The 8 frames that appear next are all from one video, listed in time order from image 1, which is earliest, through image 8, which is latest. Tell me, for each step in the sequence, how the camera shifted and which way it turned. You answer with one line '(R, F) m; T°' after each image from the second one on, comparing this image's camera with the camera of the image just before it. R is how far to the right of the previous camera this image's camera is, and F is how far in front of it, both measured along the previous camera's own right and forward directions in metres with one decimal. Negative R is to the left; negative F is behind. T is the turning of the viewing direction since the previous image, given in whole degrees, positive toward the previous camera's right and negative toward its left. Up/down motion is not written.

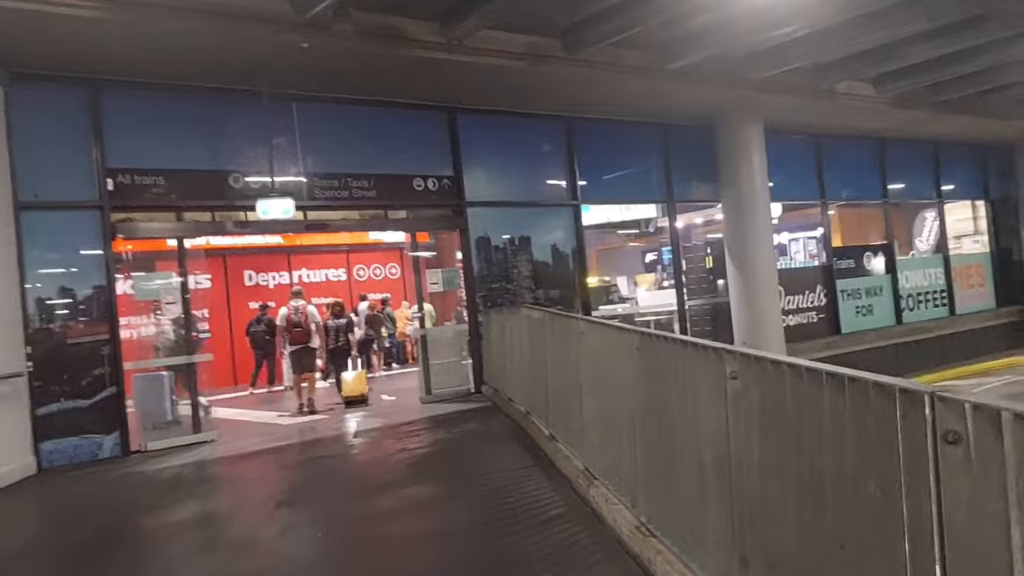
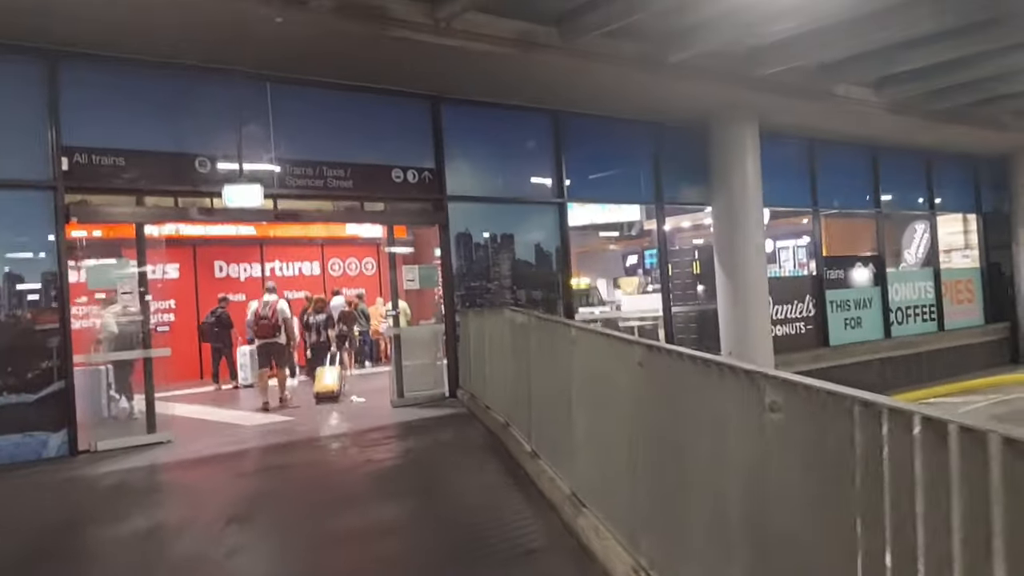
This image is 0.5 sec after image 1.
(0.0, +0.5) m; +1°
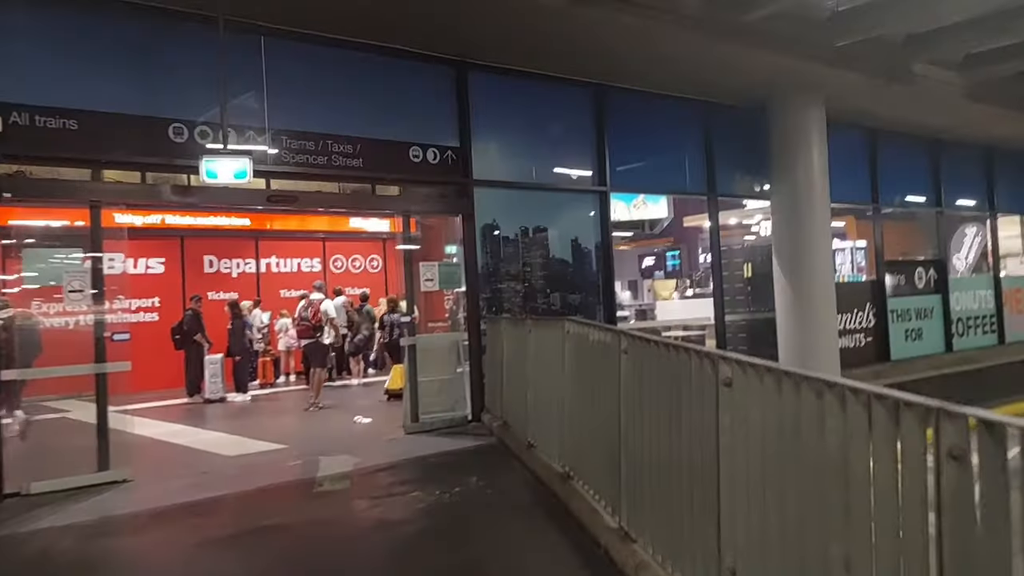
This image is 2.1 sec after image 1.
(-0.4, +1.6) m; 0°
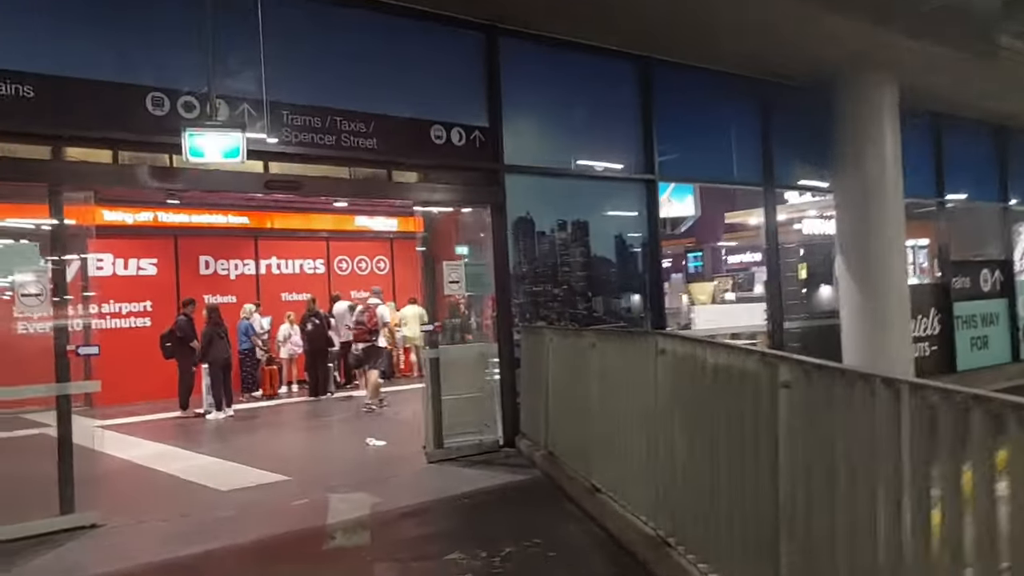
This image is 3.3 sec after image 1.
(-0.3, +1.2) m; 0°
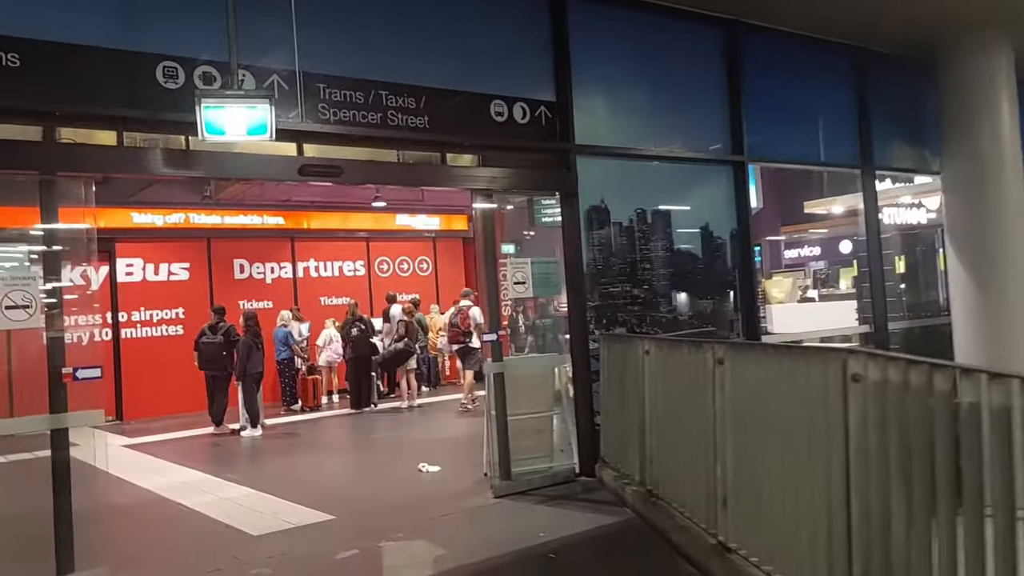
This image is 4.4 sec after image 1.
(-0.3, +1.0) m; -3°
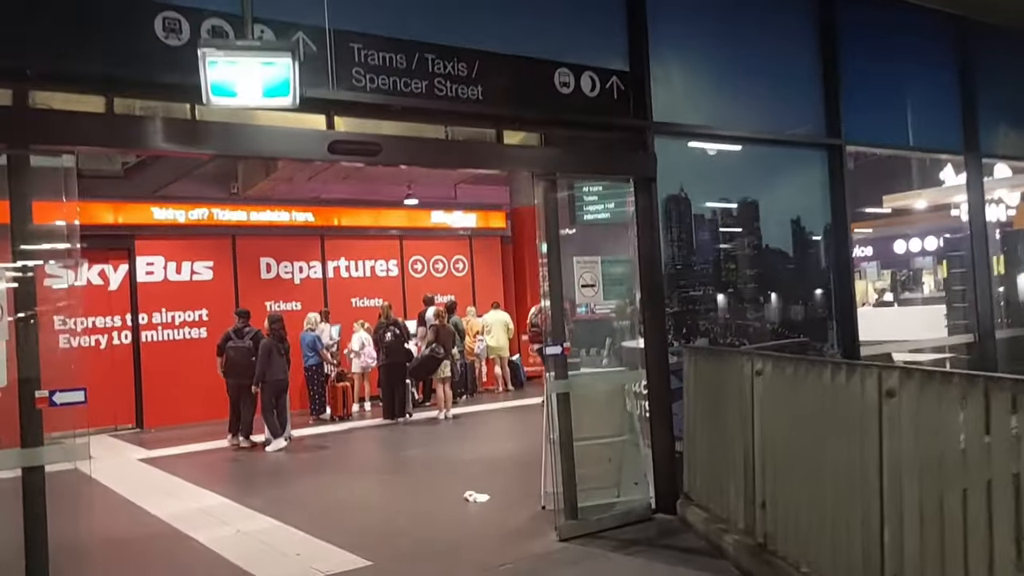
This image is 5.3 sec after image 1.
(-0.2, +0.9) m; -2°
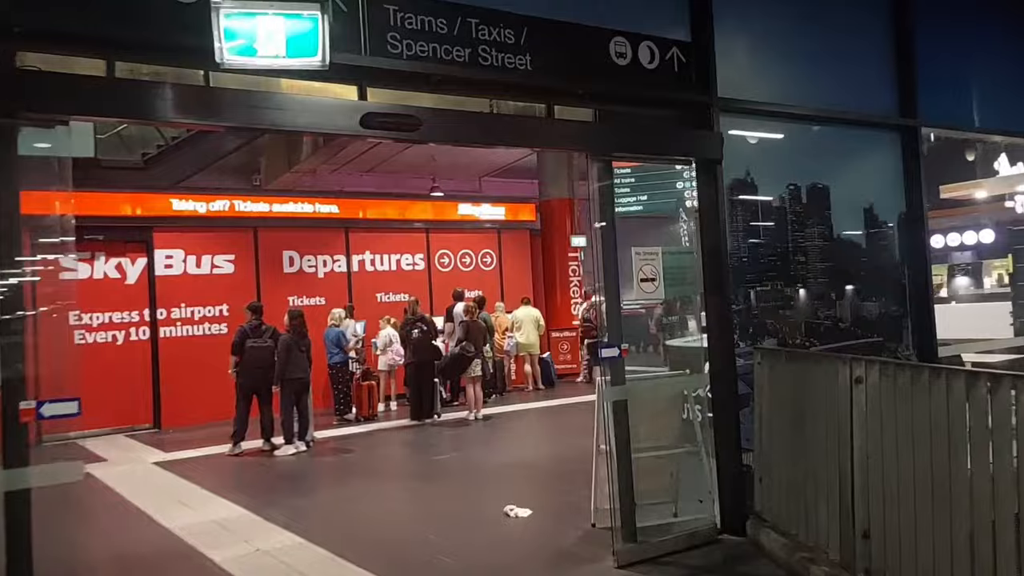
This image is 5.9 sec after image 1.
(-0.2, +0.5) m; -1°
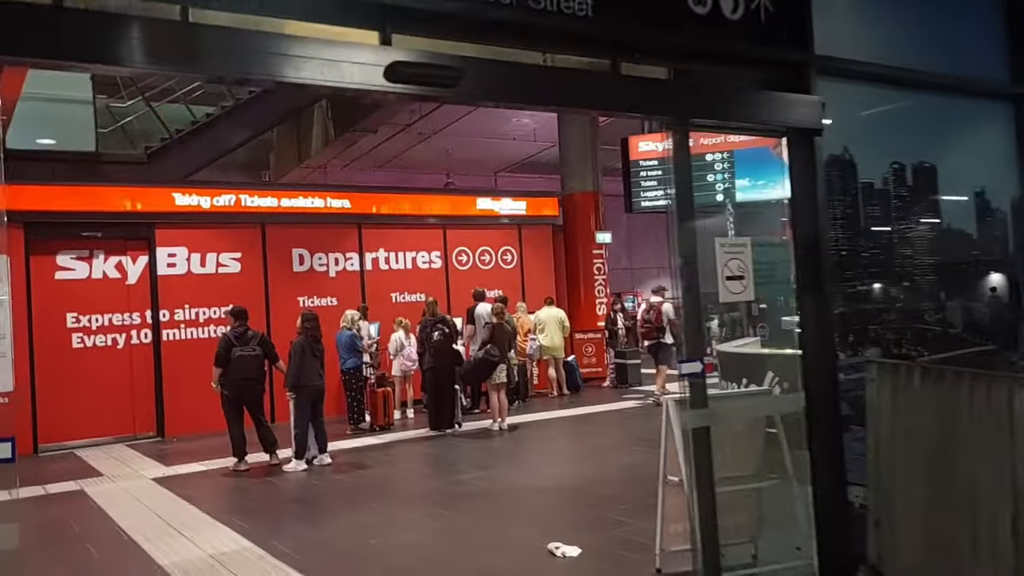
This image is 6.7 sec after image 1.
(-0.2, +0.8) m; -1°
